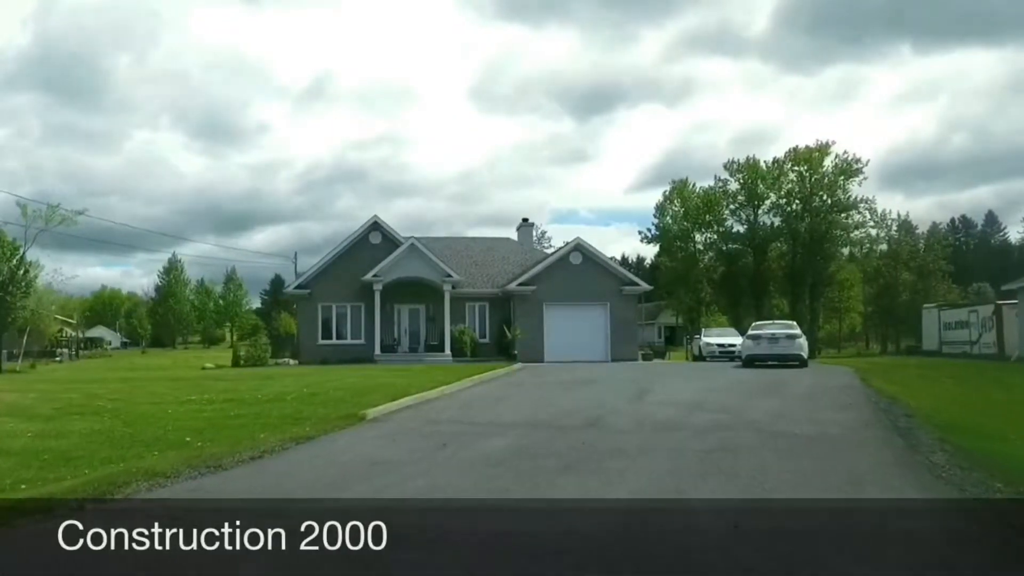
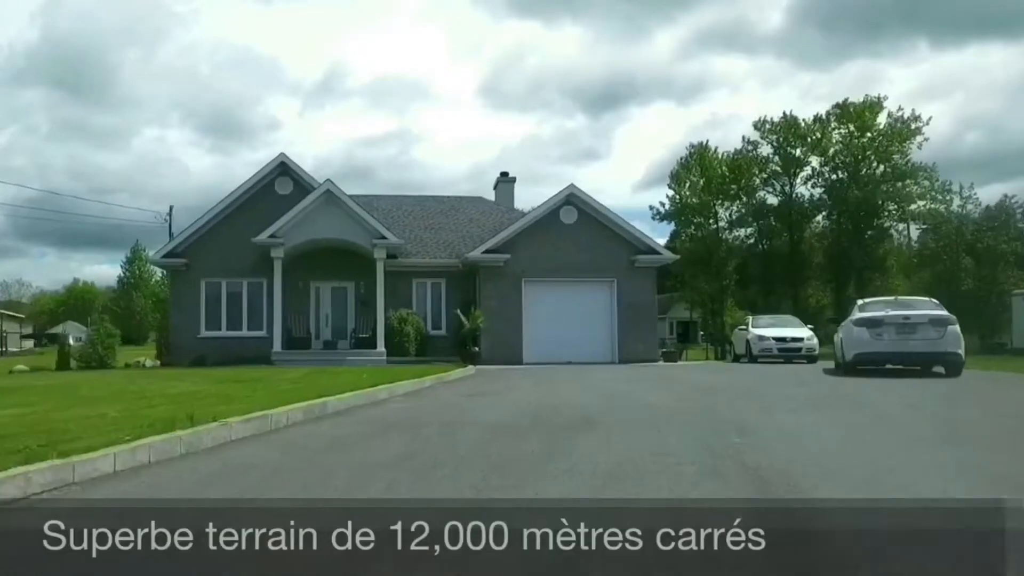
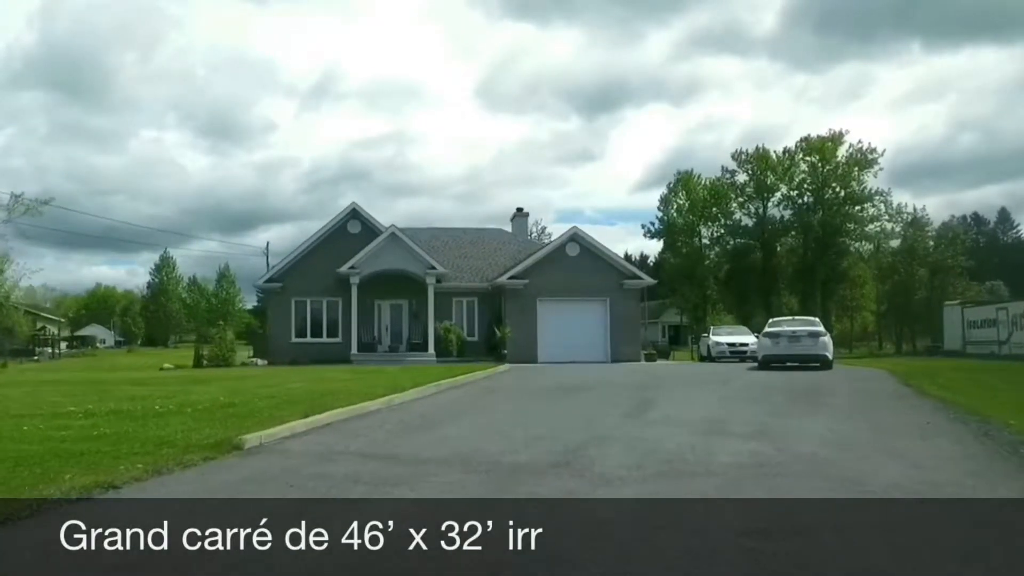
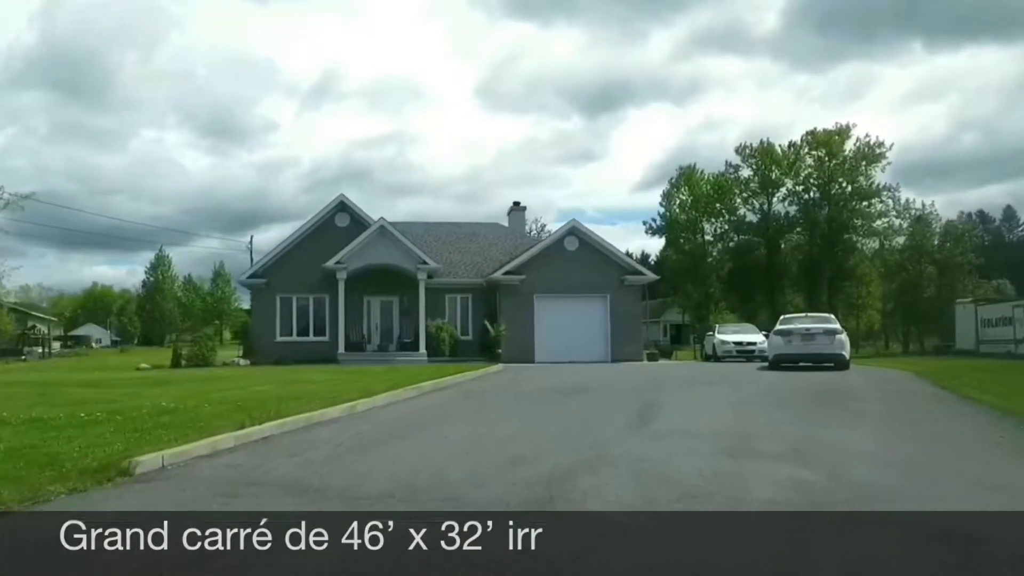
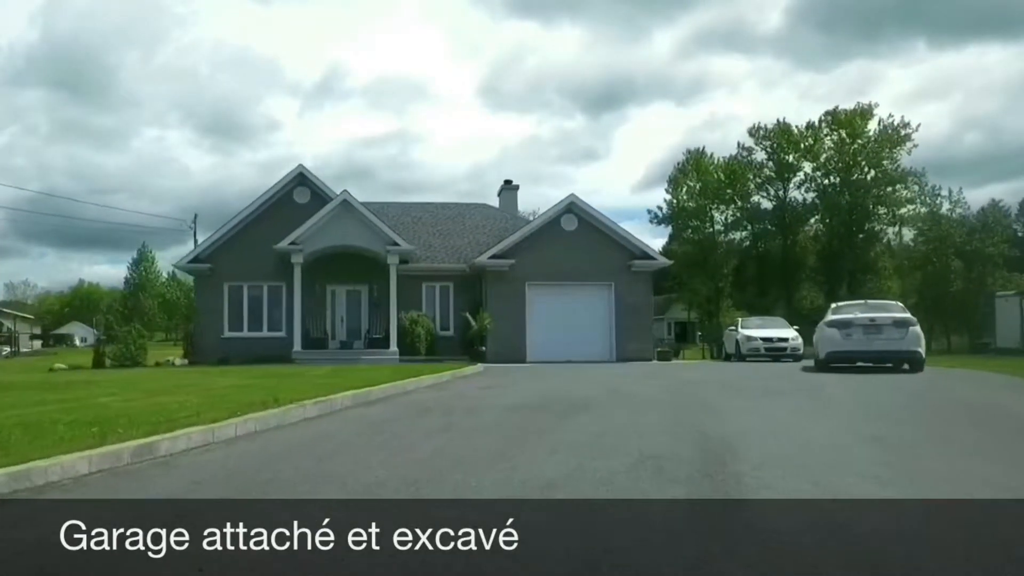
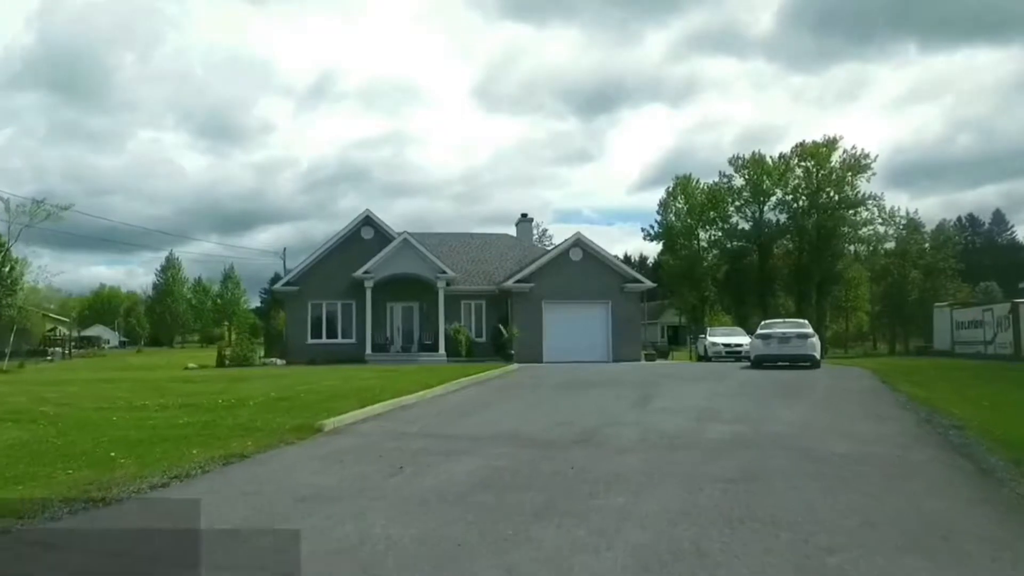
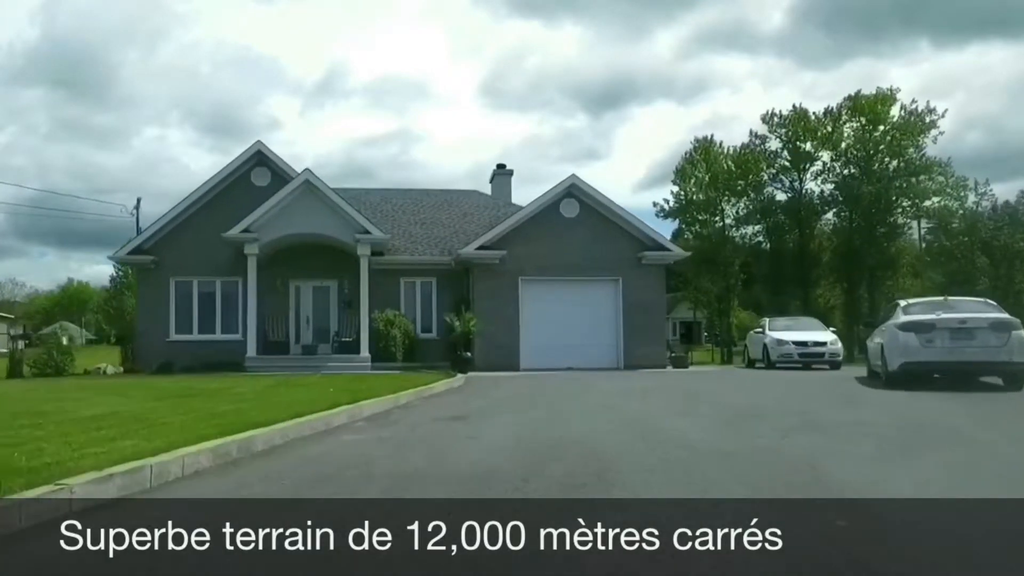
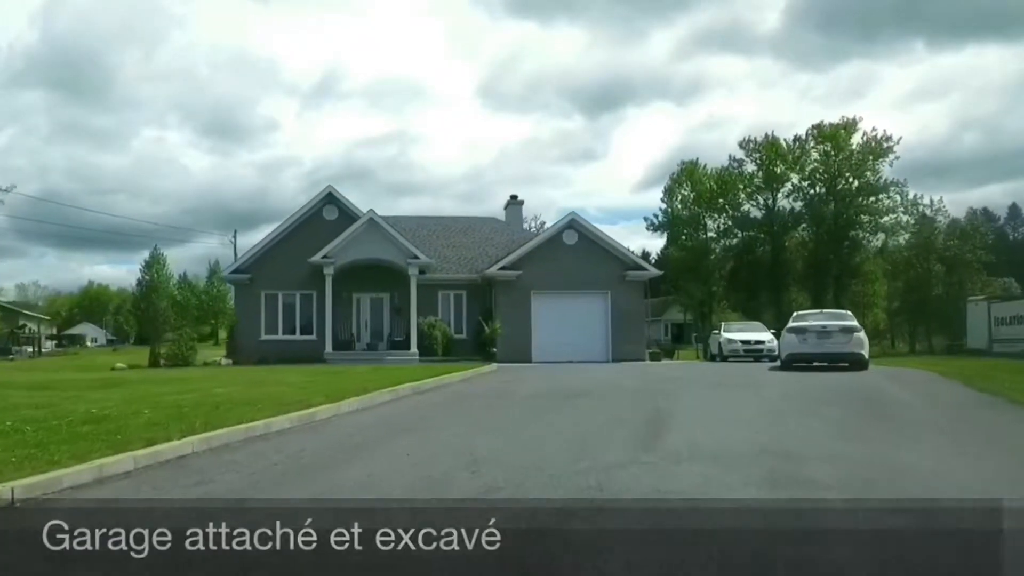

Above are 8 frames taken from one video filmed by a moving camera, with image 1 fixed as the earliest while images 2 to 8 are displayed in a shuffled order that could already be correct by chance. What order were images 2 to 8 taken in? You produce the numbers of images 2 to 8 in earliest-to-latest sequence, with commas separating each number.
6, 3, 4, 8, 5, 2, 7
